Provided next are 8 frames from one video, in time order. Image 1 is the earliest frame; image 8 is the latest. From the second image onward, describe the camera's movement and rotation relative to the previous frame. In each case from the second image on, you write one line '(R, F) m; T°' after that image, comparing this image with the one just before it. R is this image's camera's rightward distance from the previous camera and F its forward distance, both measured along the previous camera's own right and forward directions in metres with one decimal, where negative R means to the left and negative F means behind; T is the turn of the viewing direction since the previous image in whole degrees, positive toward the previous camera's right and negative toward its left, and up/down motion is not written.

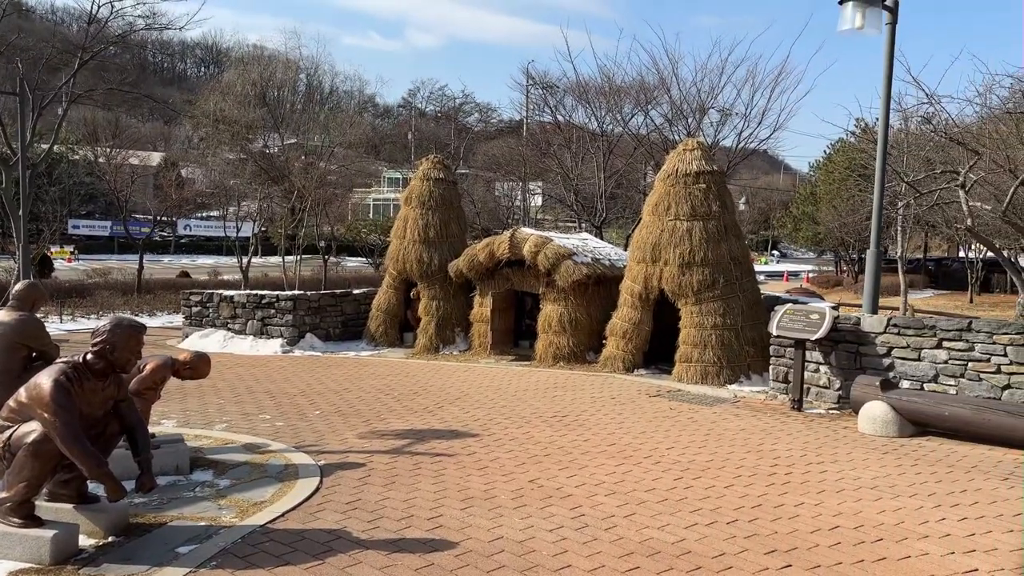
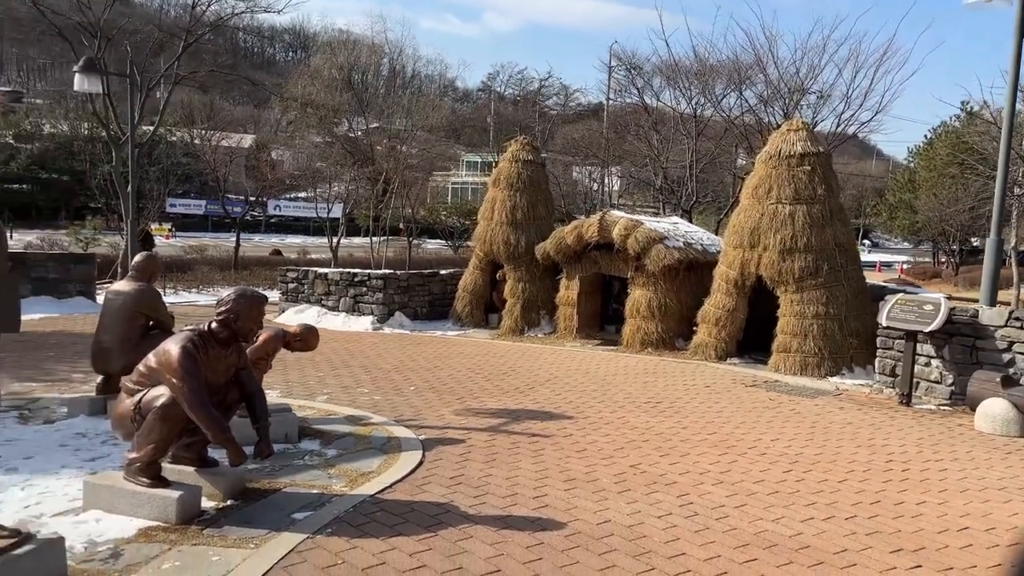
(-0.2, +0.1) m; -6°
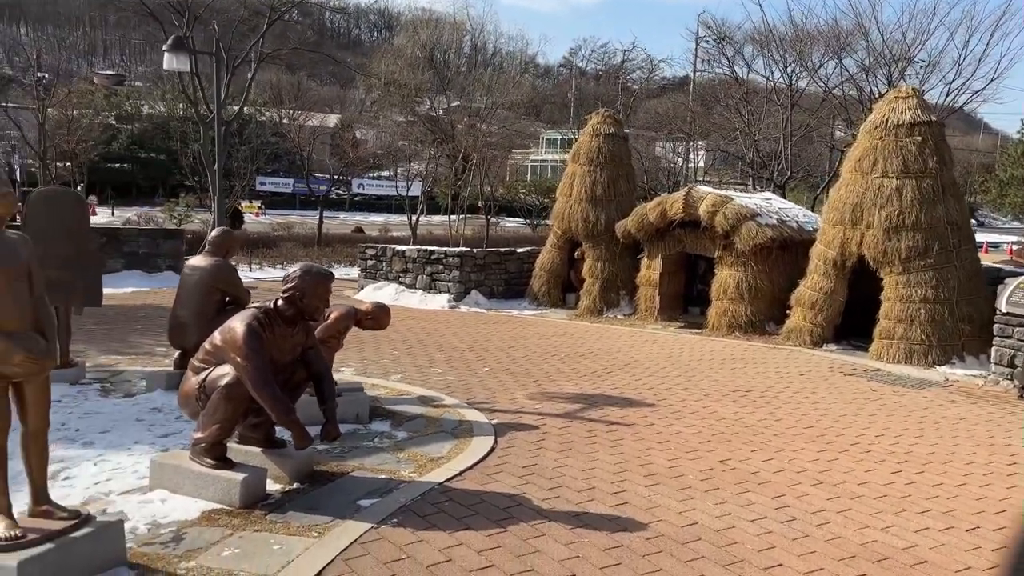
(0.0, +0.3) m; -6°
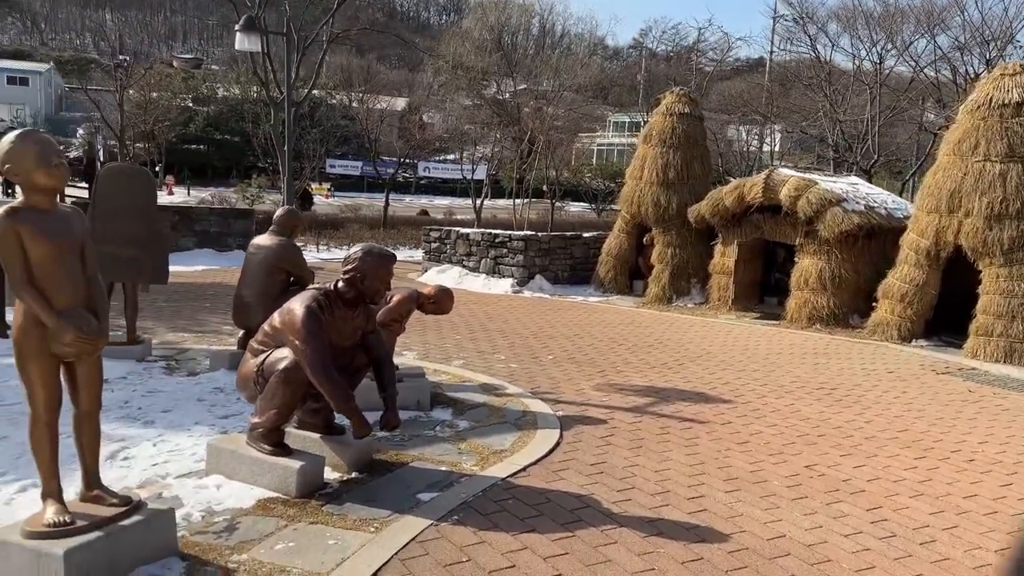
(-0.1, +0.3) m; -5°
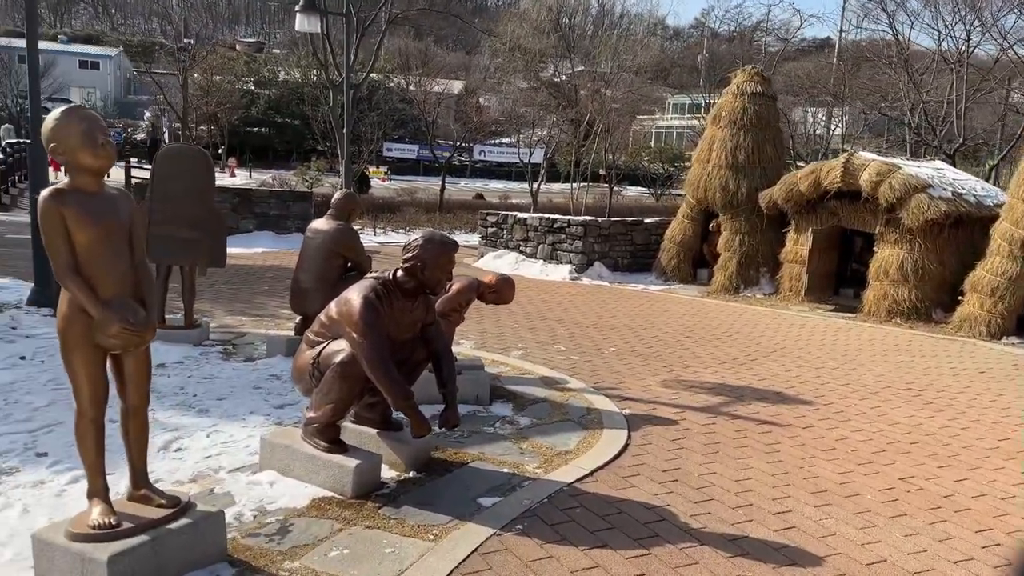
(-0.1, +0.3) m; -4°
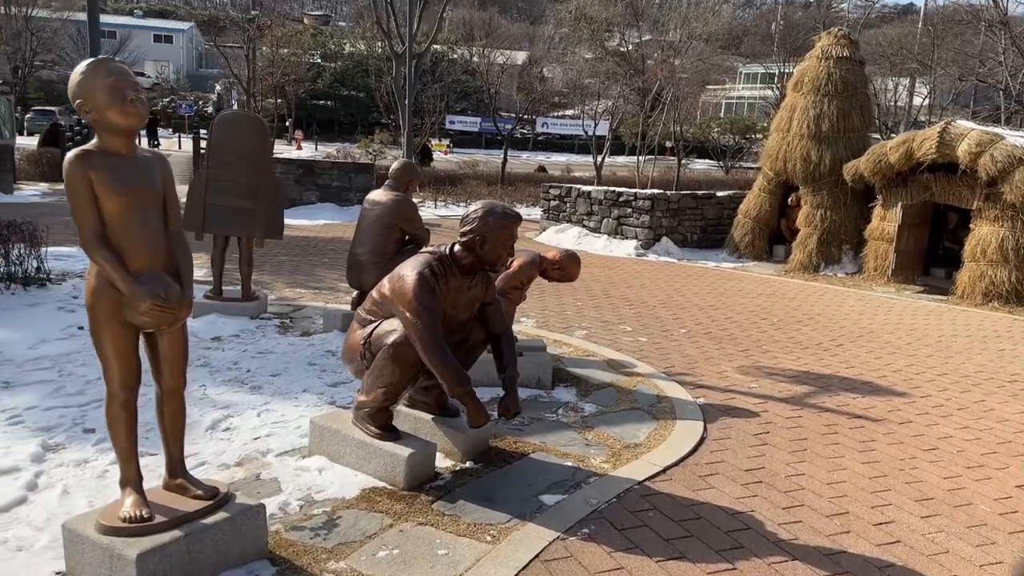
(0.0, +0.4) m; -5°
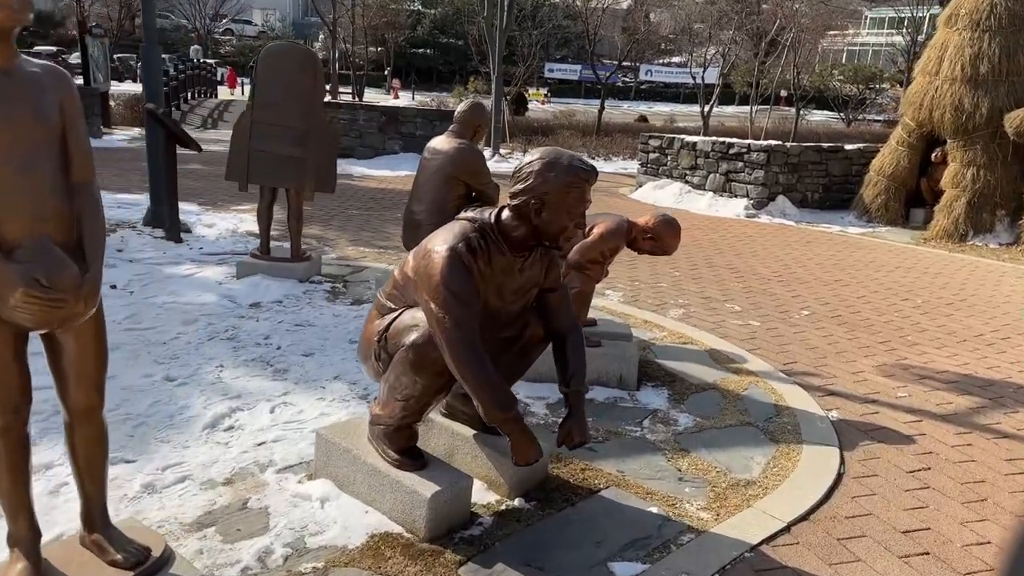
(+0.1, +1.0) m; -7°
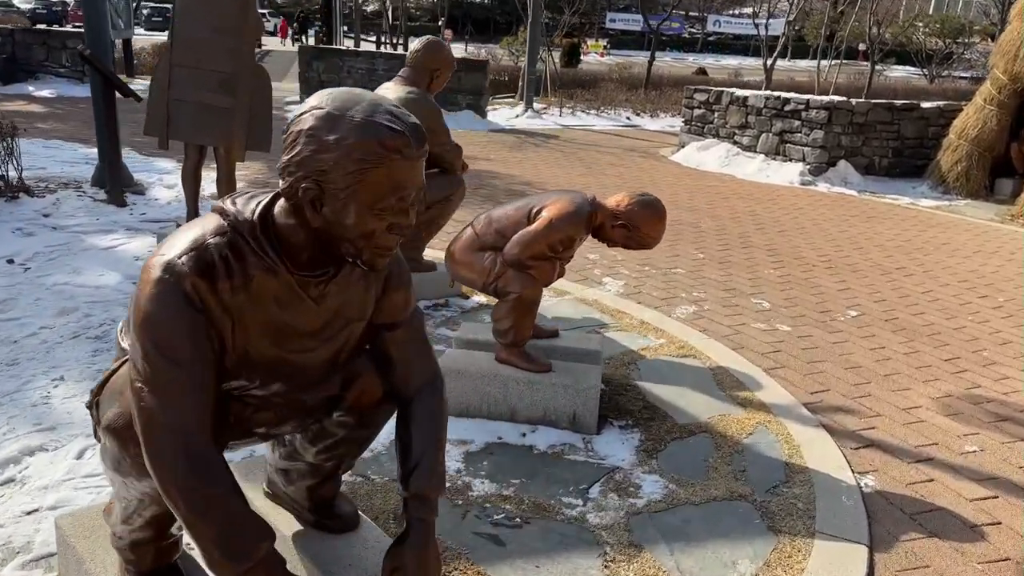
(+0.5, +1.1) m; -4°
